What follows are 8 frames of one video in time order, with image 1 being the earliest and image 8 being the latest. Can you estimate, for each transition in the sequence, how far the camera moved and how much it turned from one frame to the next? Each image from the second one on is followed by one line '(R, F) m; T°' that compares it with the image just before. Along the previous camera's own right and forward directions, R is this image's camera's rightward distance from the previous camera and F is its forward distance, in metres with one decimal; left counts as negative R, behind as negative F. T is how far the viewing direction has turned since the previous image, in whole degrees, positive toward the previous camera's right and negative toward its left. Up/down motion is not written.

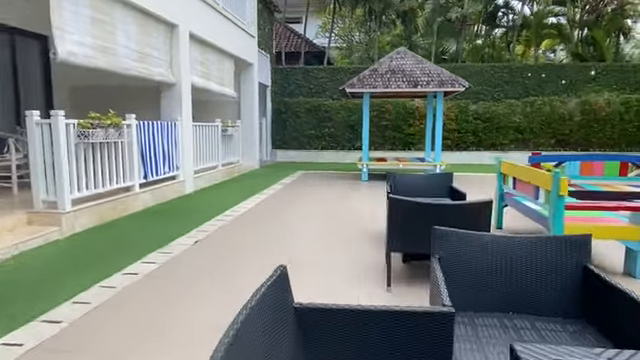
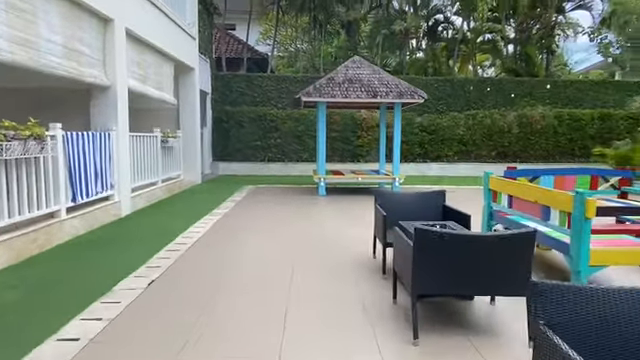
(-0.5, +0.8) m; +9°
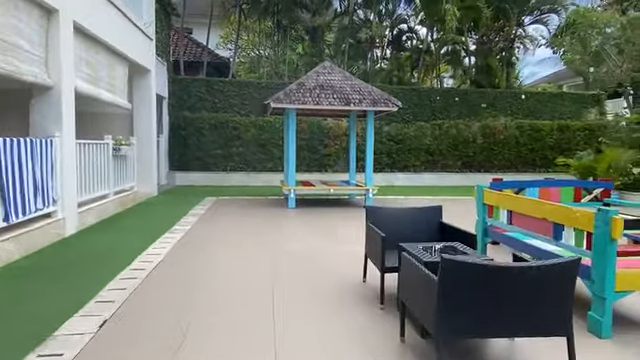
(-0.3, +0.6) m; +6°
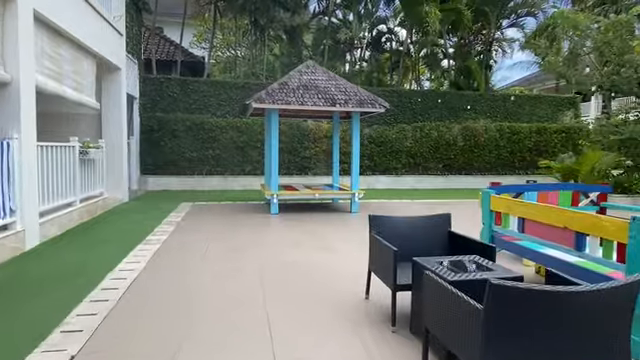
(-0.2, +0.4) m; +4°
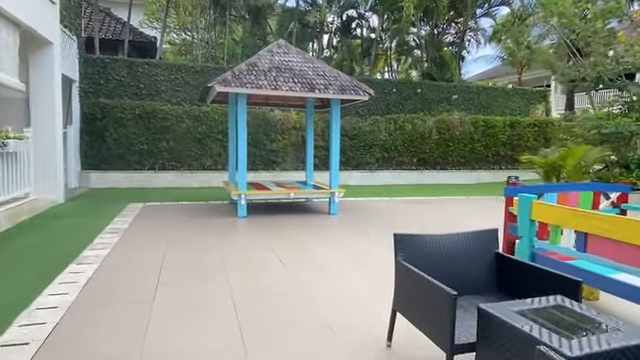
(-0.3, +1.1) m; +6°
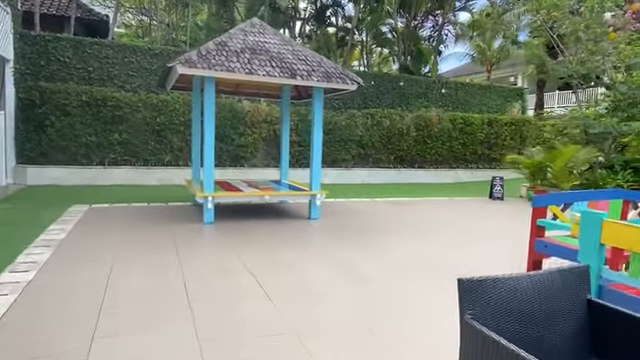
(-0.3, +1.0) m; +5°
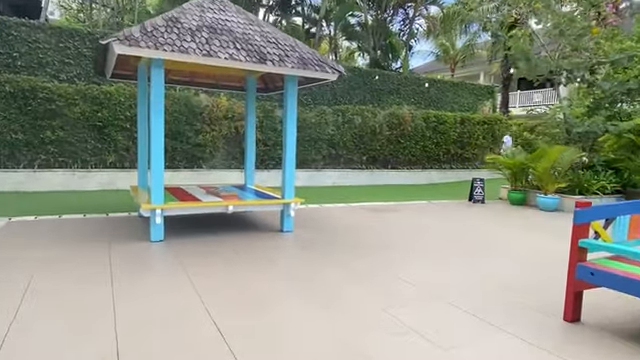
(-0.2, +1.1) m; +5°
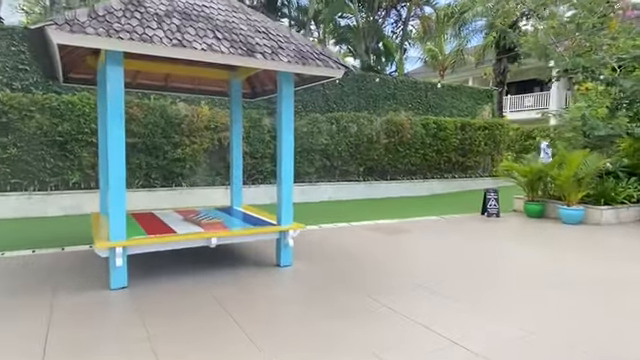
(-0.2, +1.1) m; +2°
